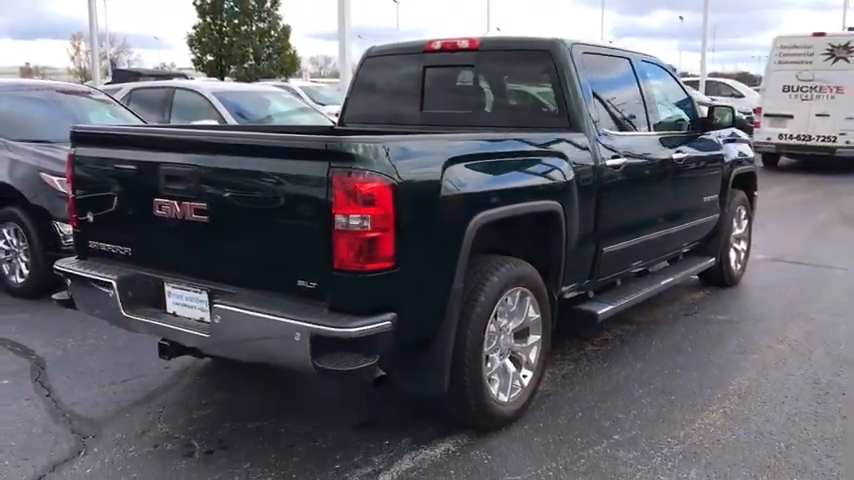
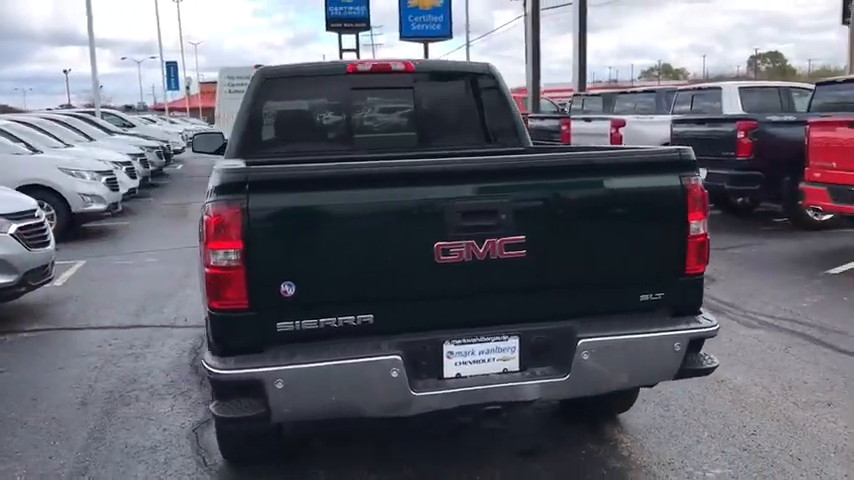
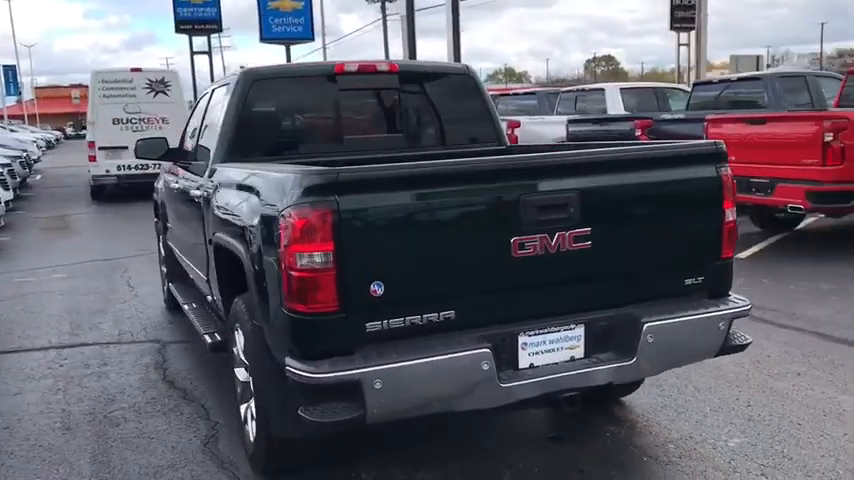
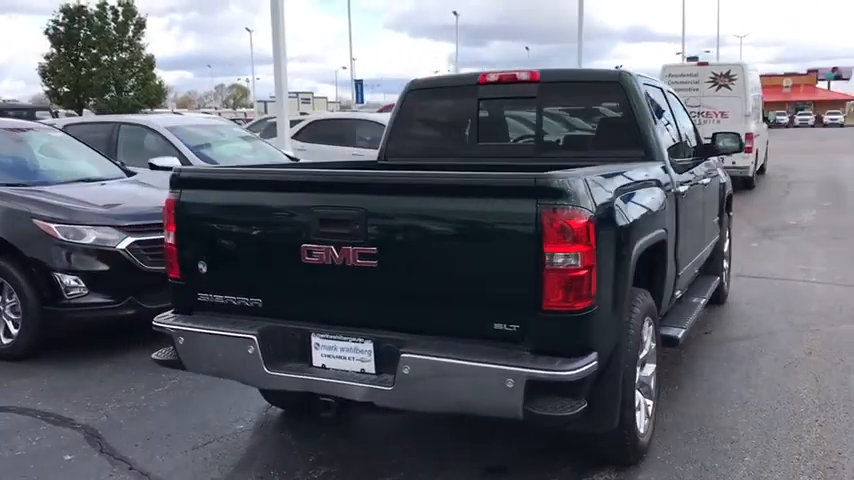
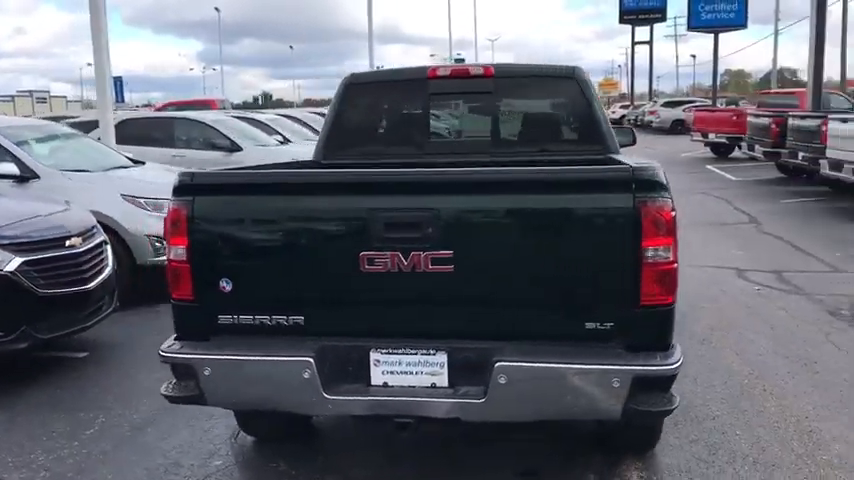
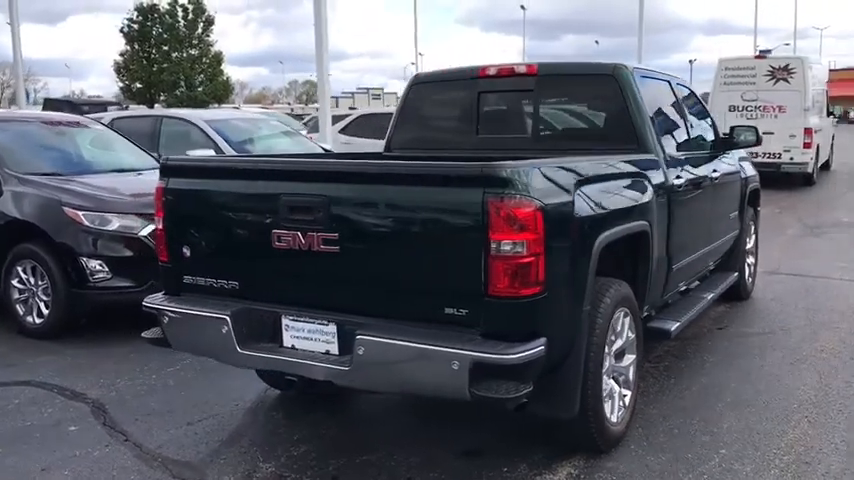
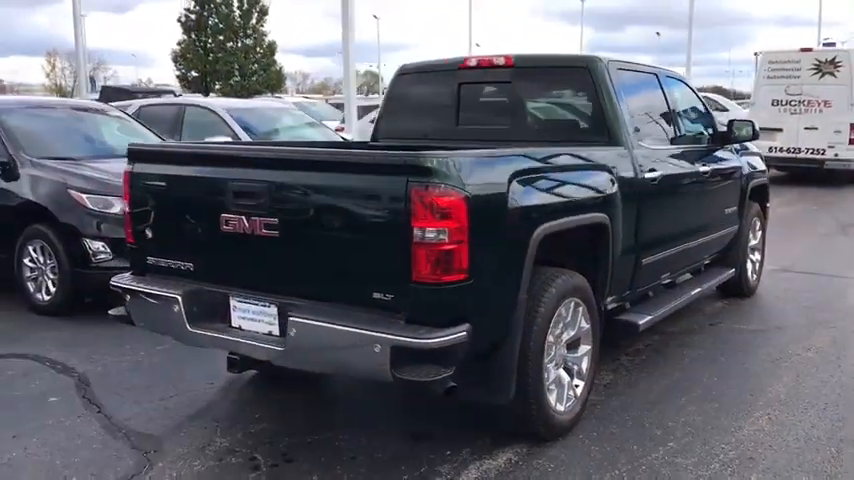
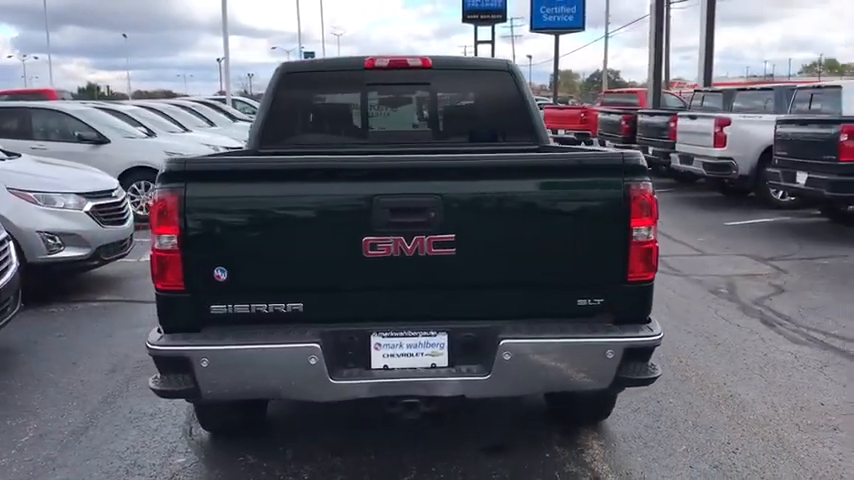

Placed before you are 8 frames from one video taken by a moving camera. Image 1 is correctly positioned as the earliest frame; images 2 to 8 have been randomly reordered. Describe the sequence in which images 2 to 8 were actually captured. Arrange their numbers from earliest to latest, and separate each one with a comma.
7, 6, 4, 5, 8, 2, 3
